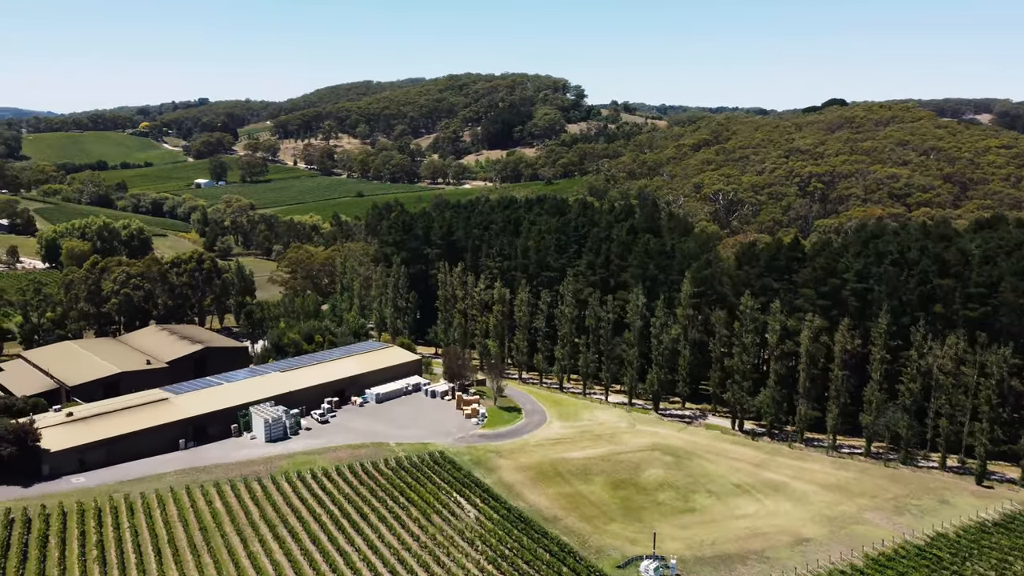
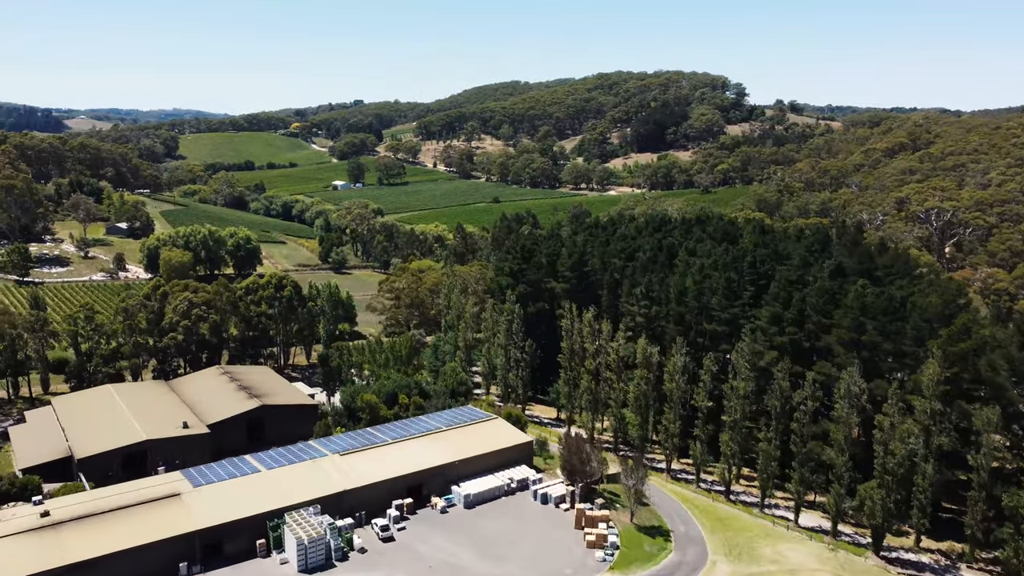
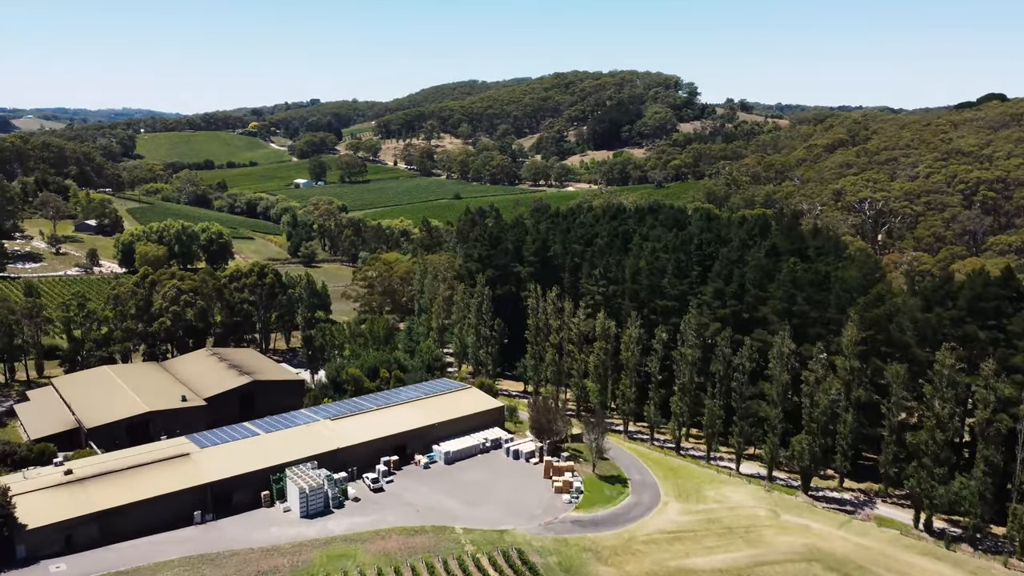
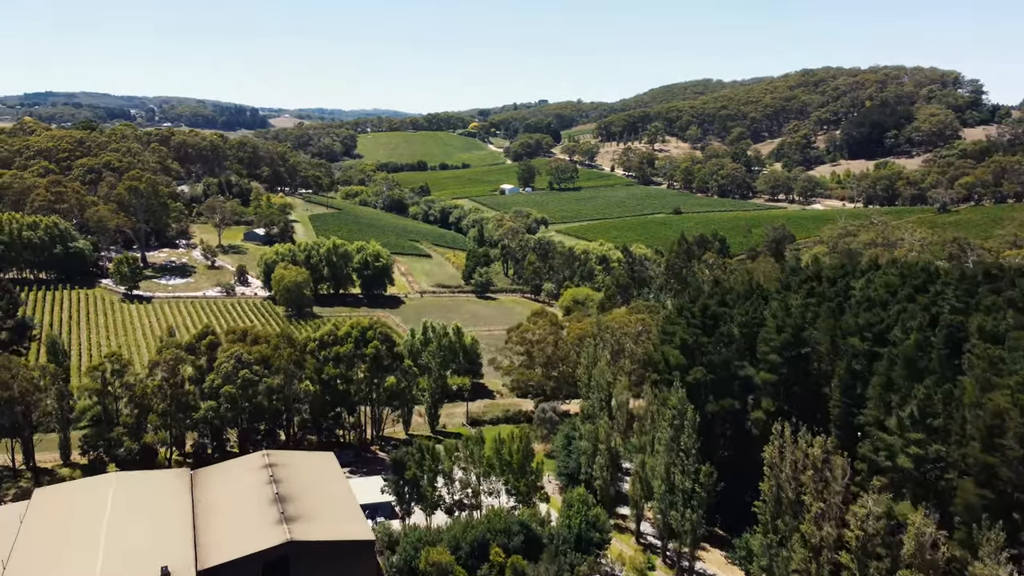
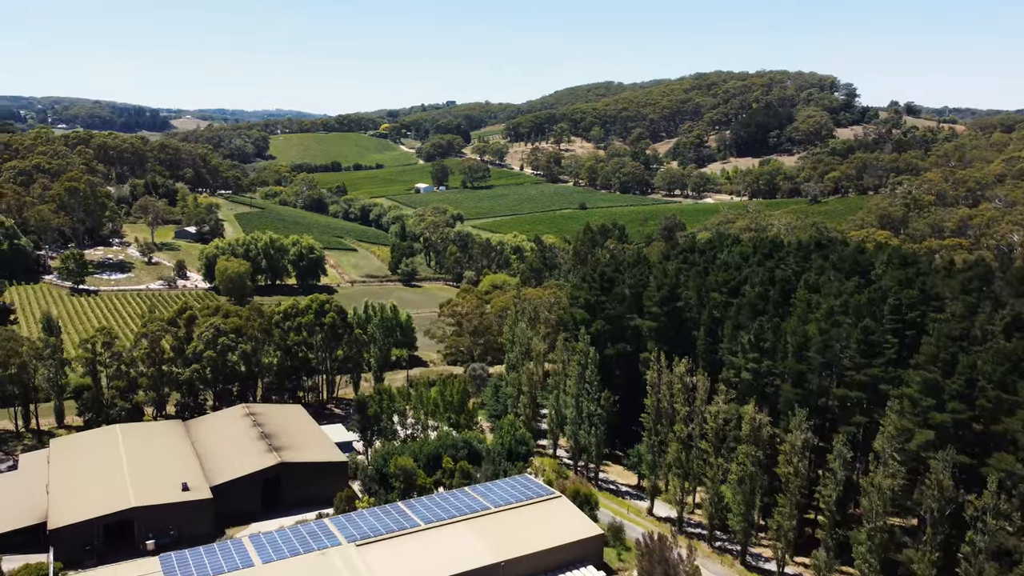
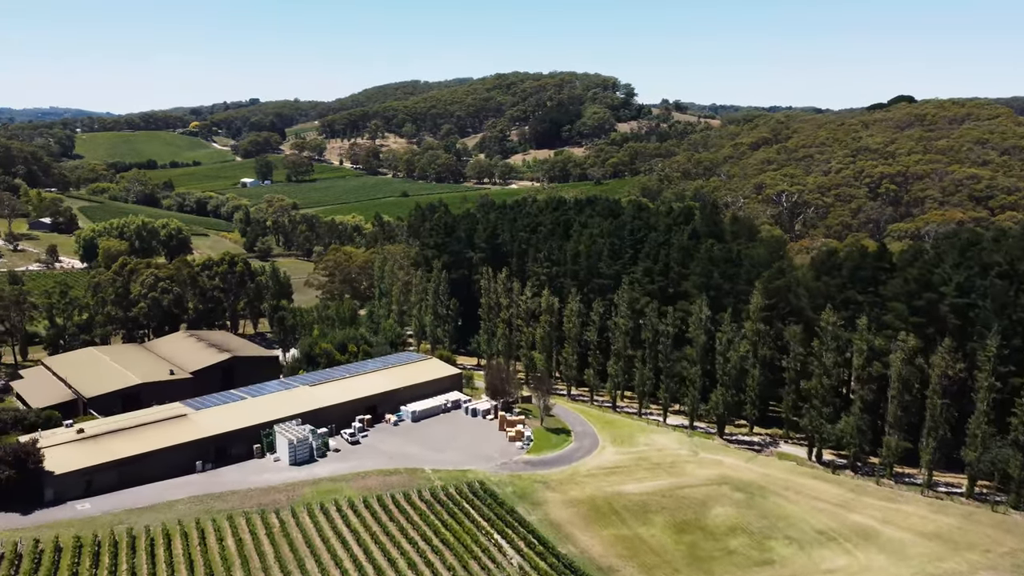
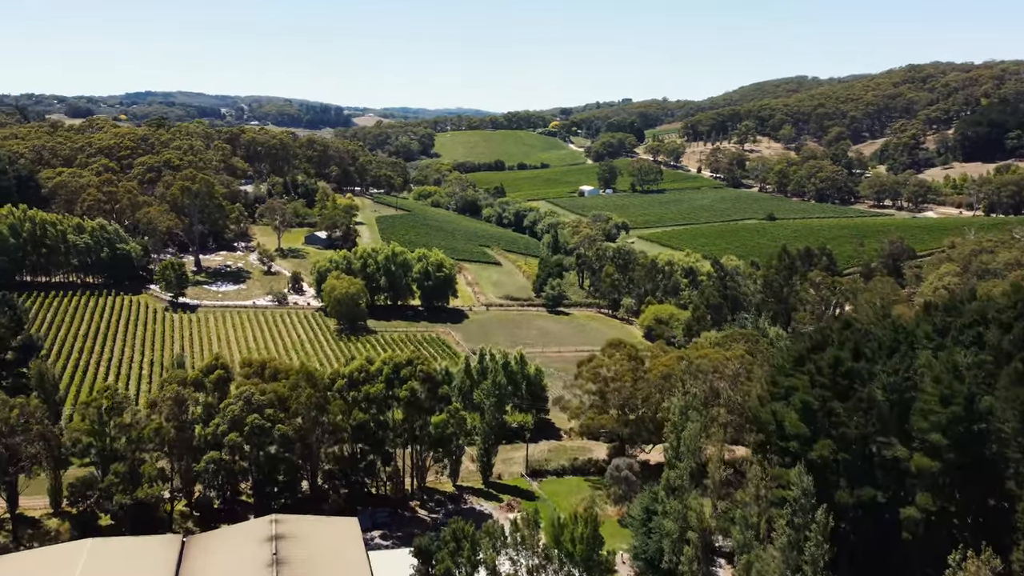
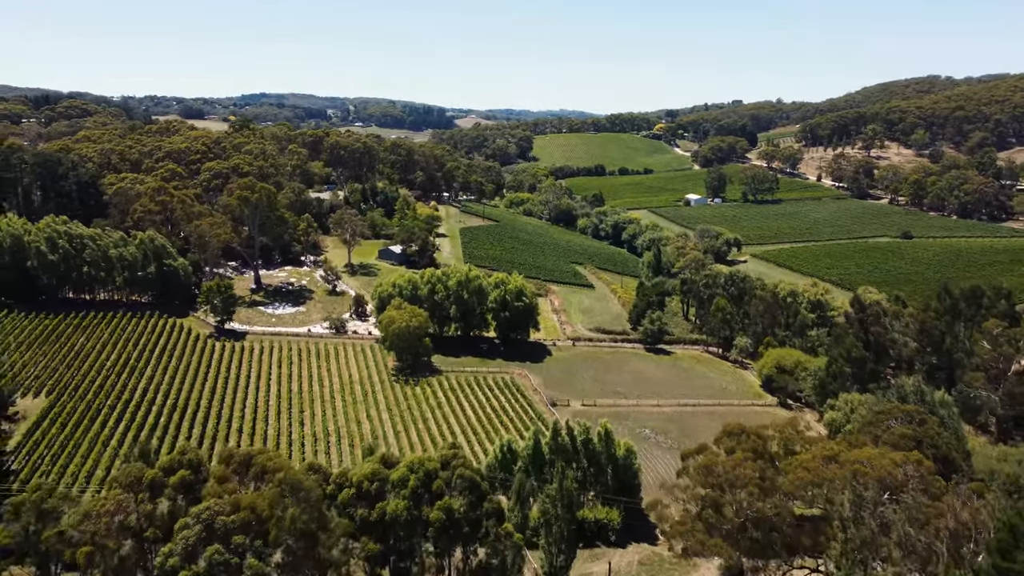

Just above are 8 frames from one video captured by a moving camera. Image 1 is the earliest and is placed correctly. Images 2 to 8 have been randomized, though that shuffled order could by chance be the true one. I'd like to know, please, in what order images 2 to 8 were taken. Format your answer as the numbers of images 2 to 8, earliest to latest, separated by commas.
6, 3, 2, 5, 4, 7, 8
